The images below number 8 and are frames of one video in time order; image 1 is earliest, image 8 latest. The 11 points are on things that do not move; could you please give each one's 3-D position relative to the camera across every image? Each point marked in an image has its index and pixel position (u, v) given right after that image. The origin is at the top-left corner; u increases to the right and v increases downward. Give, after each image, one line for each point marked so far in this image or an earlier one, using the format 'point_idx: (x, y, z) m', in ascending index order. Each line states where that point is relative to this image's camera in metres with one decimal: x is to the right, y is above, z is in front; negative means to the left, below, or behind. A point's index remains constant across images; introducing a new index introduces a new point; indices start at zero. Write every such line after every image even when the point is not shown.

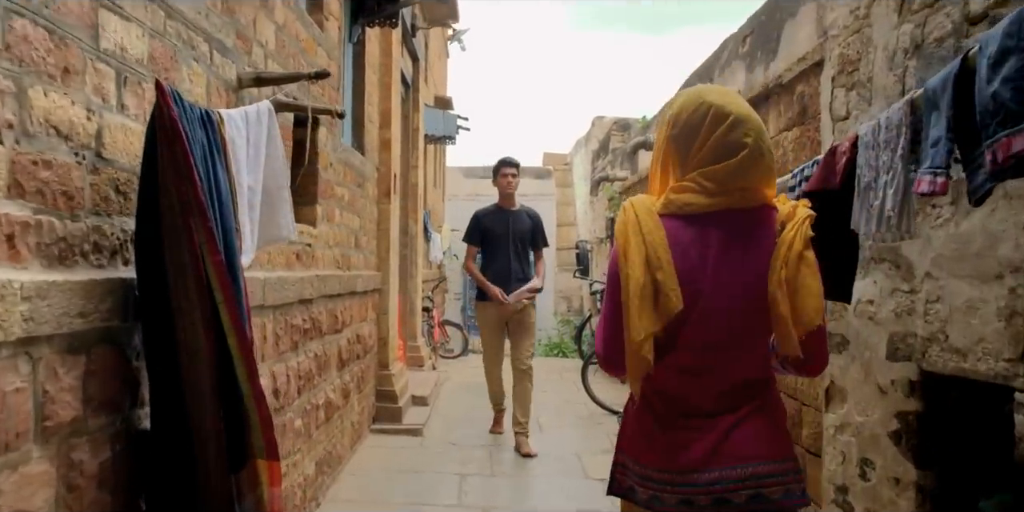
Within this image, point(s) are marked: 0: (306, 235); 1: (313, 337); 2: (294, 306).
0: (-1.0, +0.1, +3.6) m
1: (-1.0, -0.4, +3.7) m
2: (-1.0, -0.2, +3.3) m
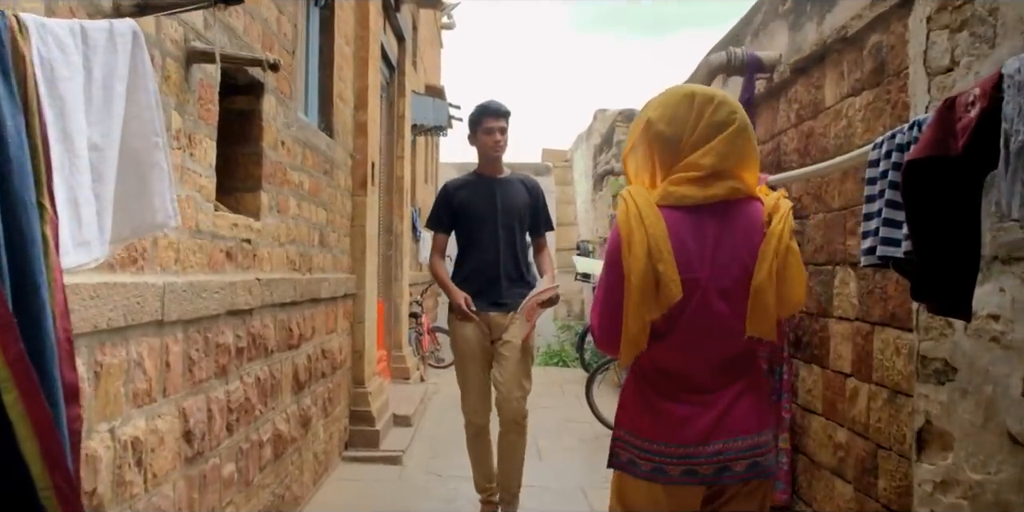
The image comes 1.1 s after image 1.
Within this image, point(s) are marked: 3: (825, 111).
0: (-1.0, +0.1, +2.8) m
1: (-1.0, -0.4, +2.9) m
2: (-1.0, -0.2, +2.5) m
3: (+1.3, +0.6, +3.1) m
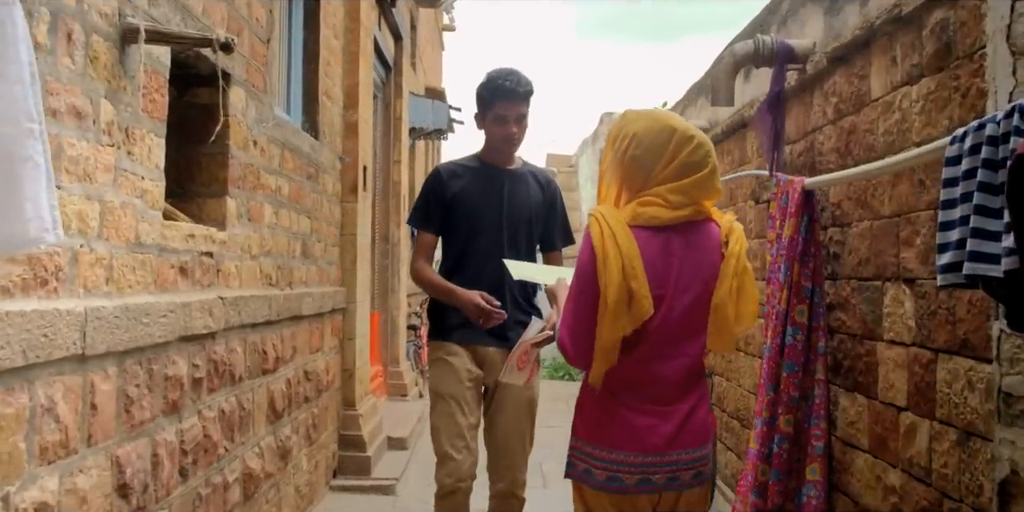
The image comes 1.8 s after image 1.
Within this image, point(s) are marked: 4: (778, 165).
0: (-1.0, +0.1, +2.4) m
1: (-1.0, -0.5, +2.6) m
2: (-1.0, -0.3, +2.2) m
3: (+1.3, +0.6, +2.7) m
4: (+1.3, +0.4, +3.4) m
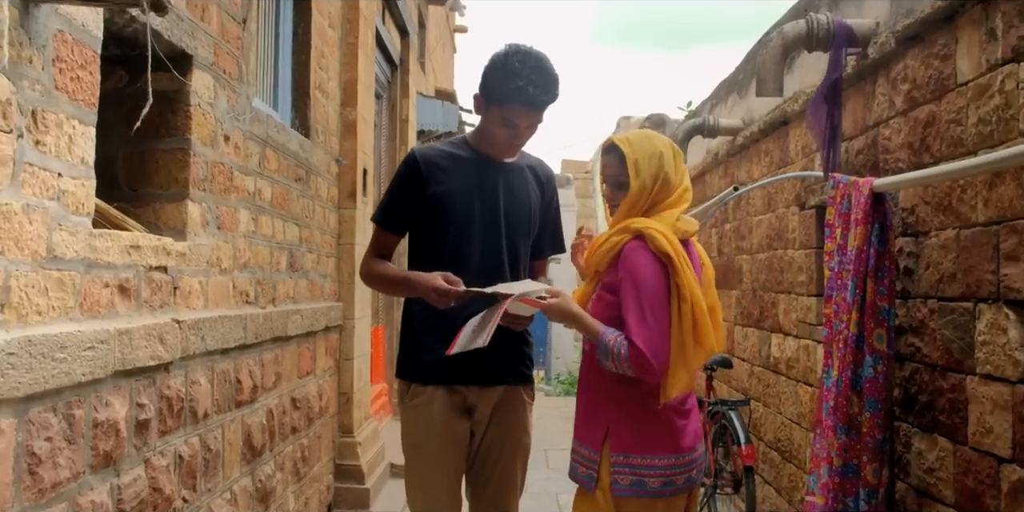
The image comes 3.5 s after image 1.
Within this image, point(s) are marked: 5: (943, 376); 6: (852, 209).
0: (-1.0, 0.0, +2.0) m
1: (-1.0, -0.5, +2.1) m
2: (-1.0, -0.3, +1.7) m
3: (+1.4, +0.5, +2.2) m
4: (+1.3, +0.4, +3.0) m
5: (+1.4, -0.4, +2.3) m
6: (+1.2, +0.2, +2.6) m
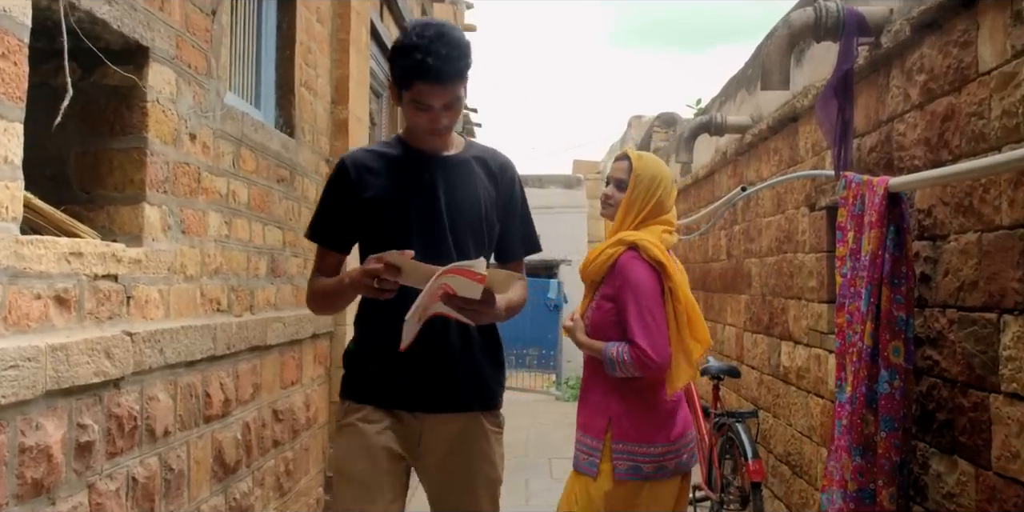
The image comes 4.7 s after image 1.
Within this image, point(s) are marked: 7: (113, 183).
0: (-1.1, 0.0, +1.9) m
1: (-1.1, -0.5, +2.0) m
2: (-1.1, -0.3, +1.6) m
3: (+1.3, +0.5, +2.0) m
4: (+1.3, +0.4, +2.8) m
5: (+1.3, -0.4, +2.1) m
6: (+1.2, +0.2, +2.4) m
7: (-1.2, +0.2, +2.1) m
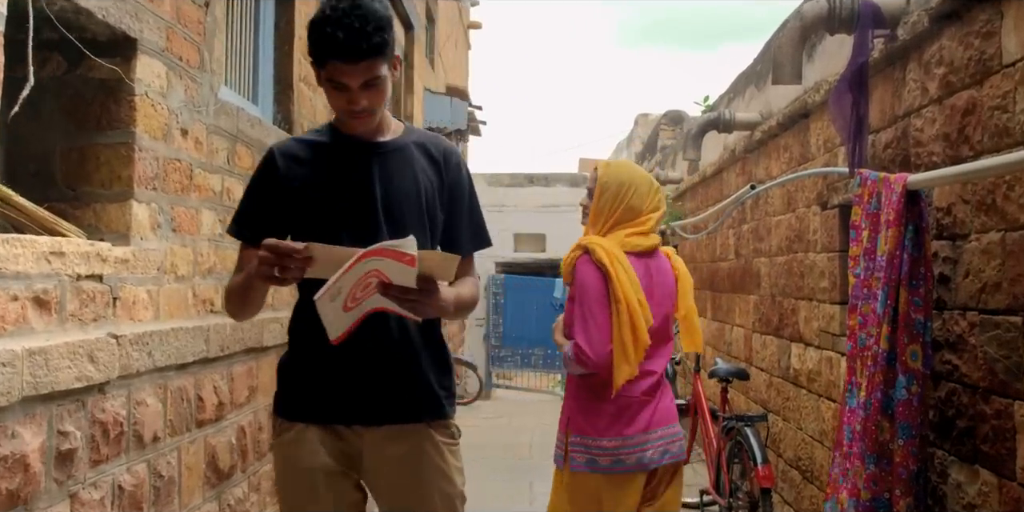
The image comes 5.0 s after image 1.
0: (-1.1, 0.0, +1.8) m
1: (-1.1, -0.5, +1.9) m
2: (-1.1, -0.3, +1.5) m
3: (+1.3, +0.5, +1.9) m
4: (+1.3, +0.4, +2.7) m
5: (+1.3, -0.4, +2.0) m
6: (+1.2, +0.2, +2.3) m
7: (-1.2, +0.2, +2.0) m
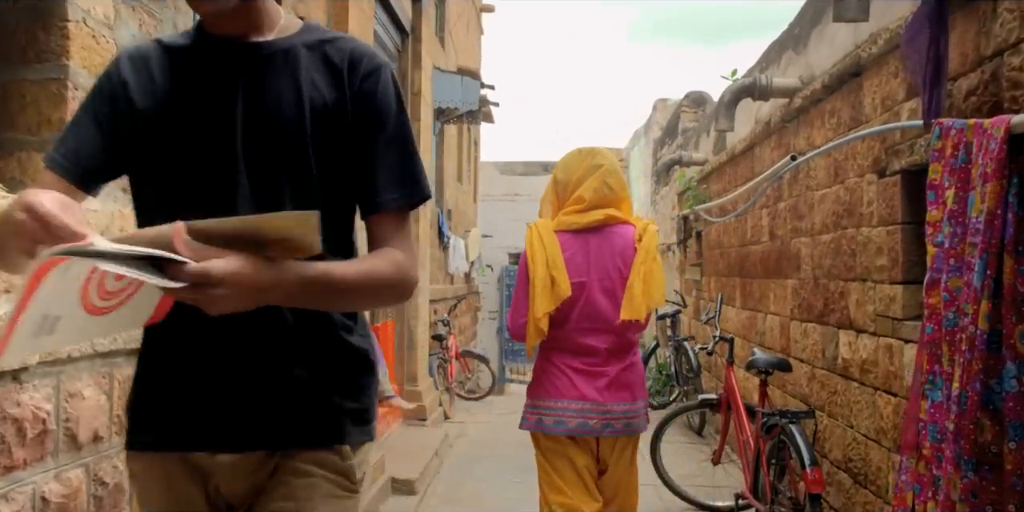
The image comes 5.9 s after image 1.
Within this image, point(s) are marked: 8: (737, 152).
0: (-1.0, +0.1, +1.4) m
1: (-1.0, -0.4, +1.6) m
2: (-1.0, -0.2, +1.2) m
3: (+1.4, +0.6, +1.5) m
4: (+1.4, +0.5, +2.3) m
5: (+1.4, -0.3, +1.6) m
6: (+1.2, +0.3, +1.9) m
7: (-1.1, +0.3, +1.6) m
8: (+1.6, +0.8, +5.2) m
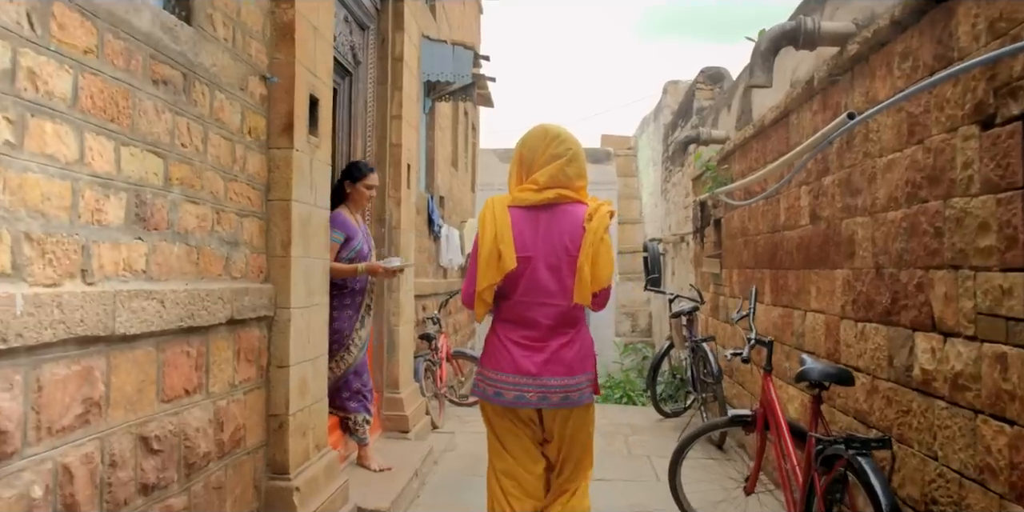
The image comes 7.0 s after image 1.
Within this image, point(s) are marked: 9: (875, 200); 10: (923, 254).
0: (-1.1, +0.1, +0.7) m
1: (-1.1, -0.4, +0.8) m
2: (-1.1, -0.2, +0.4) m
3: (+1.3, +0.7, +0.8) m
4: (+1.3, +0.5, +1.5) m
5: (+1.3, -0.2, +0.9) m
6: (+1.2, +0.3, +1.2) m
7: (-1.2, +0.4, +0.9) m
8: (+1.6, +0.8, +4.4) m
9: (+1.5, +0.2, +3.0) m
10: (+1.5, 0.0, +2.6) m
